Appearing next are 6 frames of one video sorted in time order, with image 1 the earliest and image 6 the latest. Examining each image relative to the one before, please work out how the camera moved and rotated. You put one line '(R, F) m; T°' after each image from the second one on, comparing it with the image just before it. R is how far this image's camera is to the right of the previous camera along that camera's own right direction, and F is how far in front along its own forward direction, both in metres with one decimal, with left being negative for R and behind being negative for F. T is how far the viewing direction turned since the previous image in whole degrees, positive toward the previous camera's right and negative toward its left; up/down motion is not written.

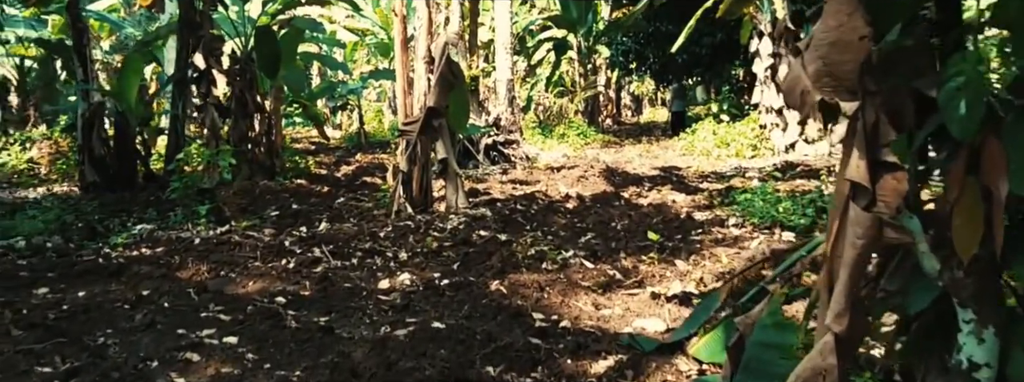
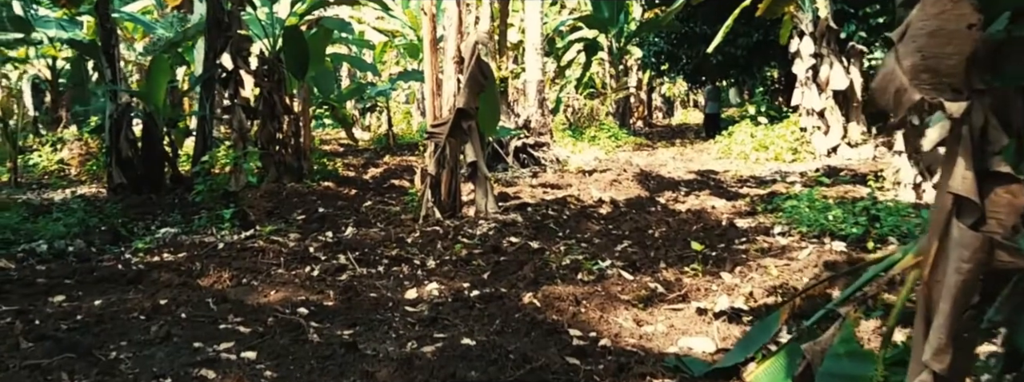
(0.0, +0.2) m; -2°
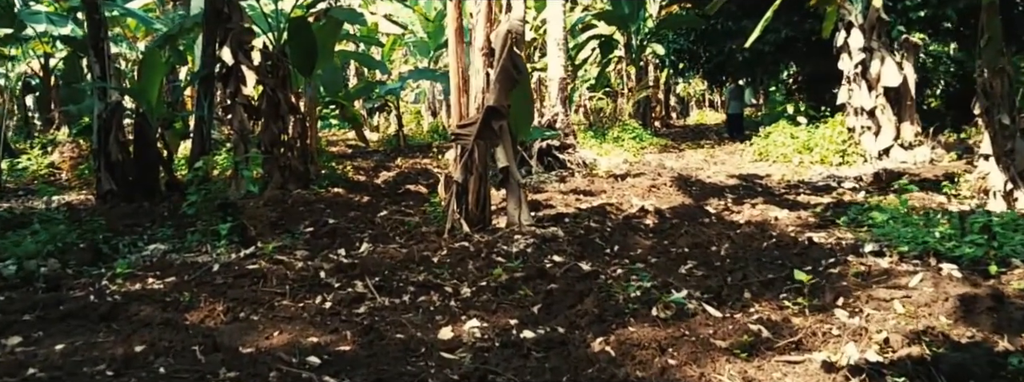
(-0.2, +0.6) m; 0°
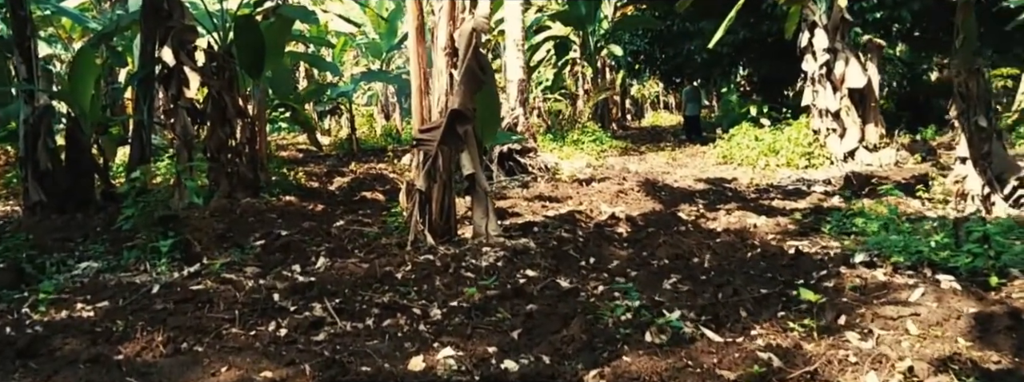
(-0.1, +0.2) m; +3°
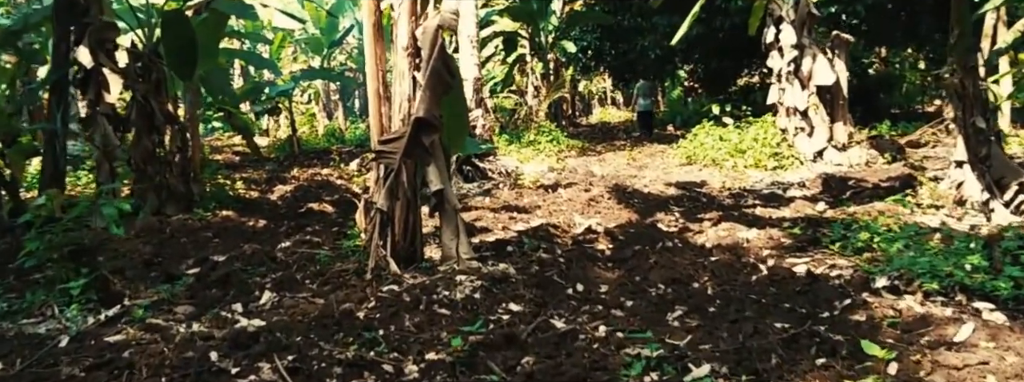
(-0.1, +0.4) m; +4°
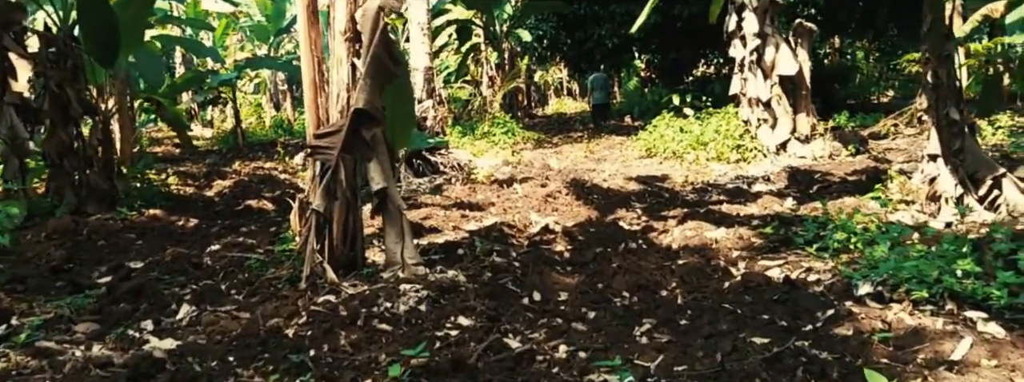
(0.0, +0.3) m; +3°
